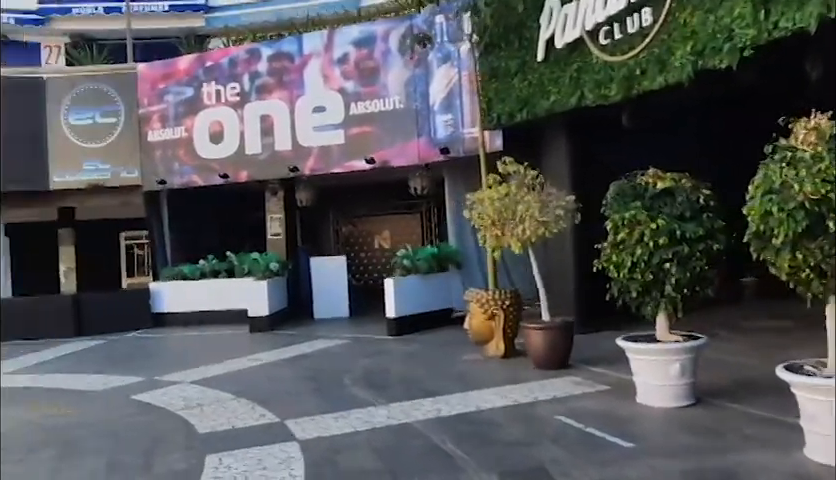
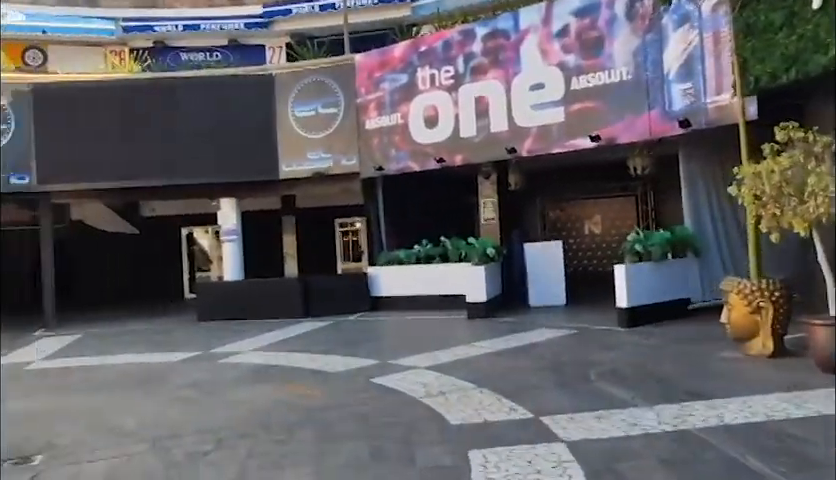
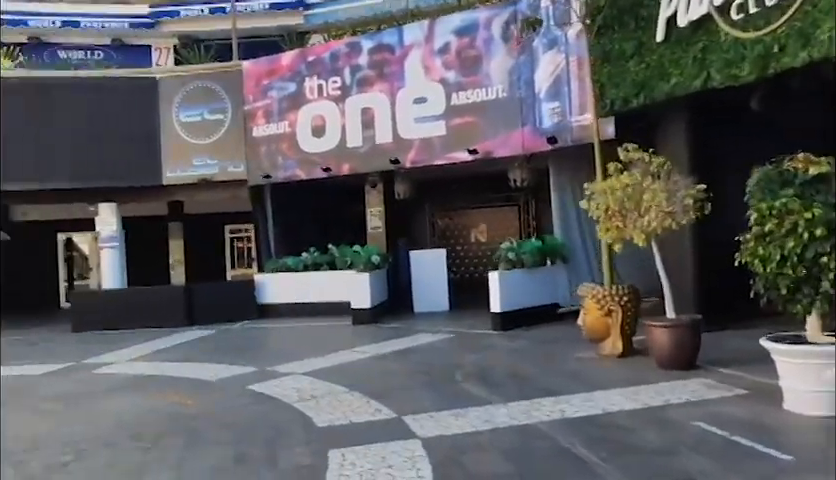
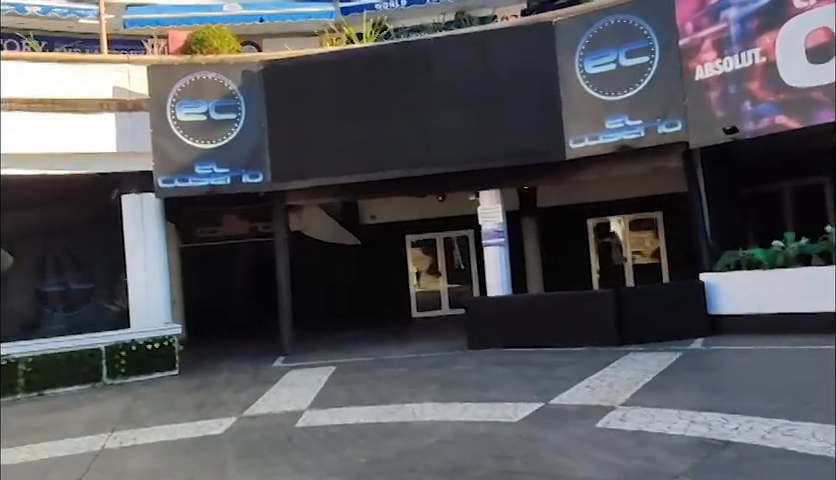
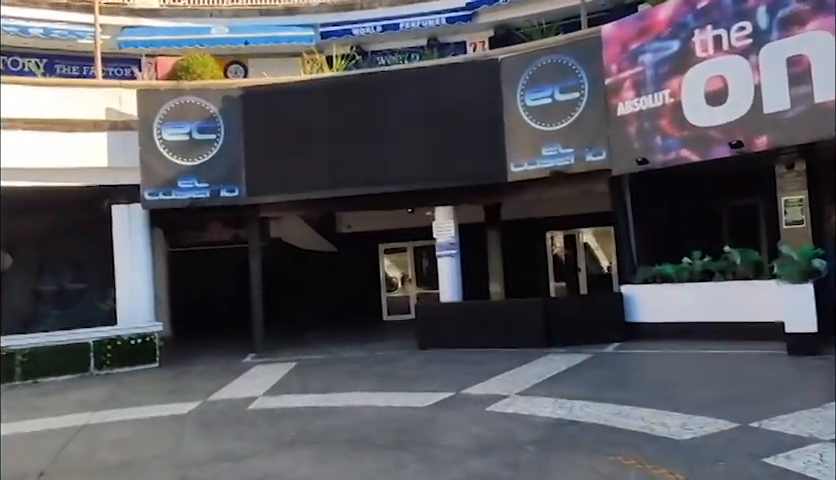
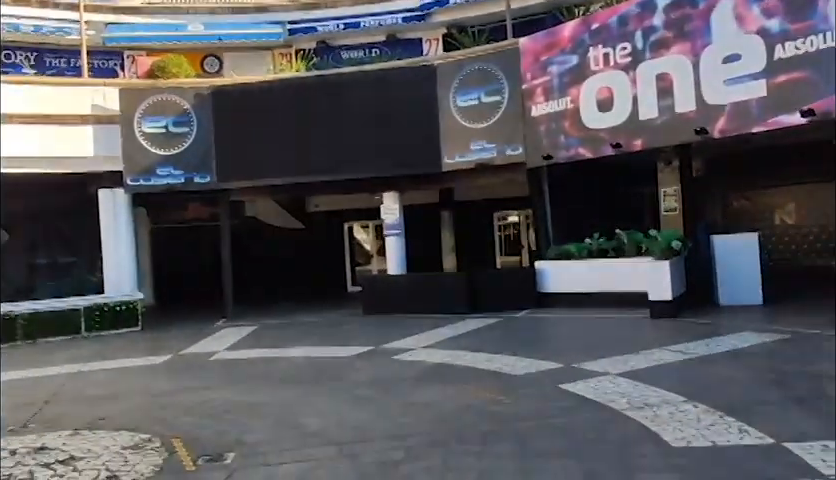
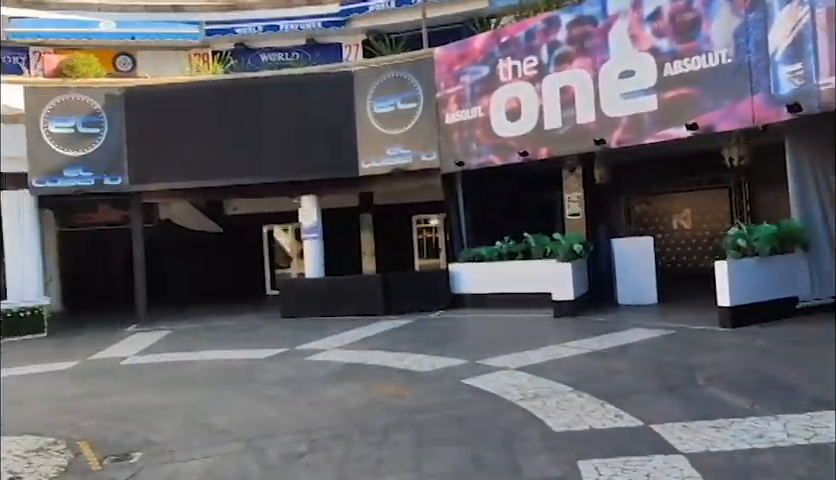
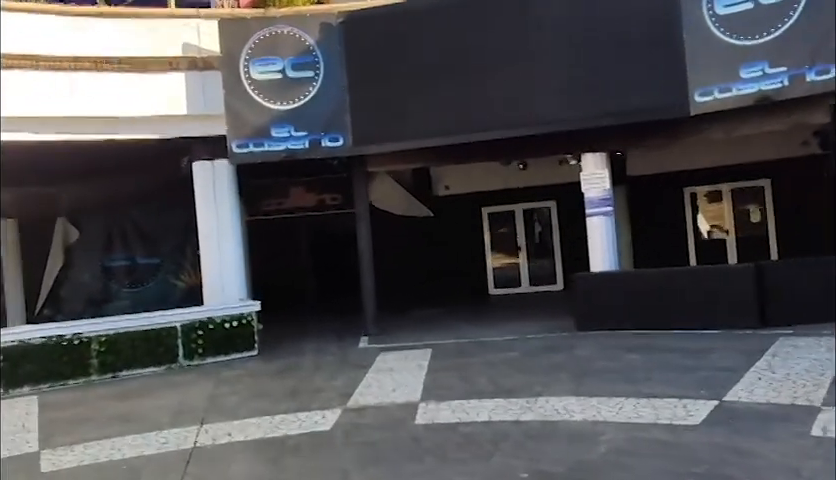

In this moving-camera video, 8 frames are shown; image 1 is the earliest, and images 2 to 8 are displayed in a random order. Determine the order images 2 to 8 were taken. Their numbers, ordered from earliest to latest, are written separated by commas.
3, 2, 7, 6, 5, 4, 8
